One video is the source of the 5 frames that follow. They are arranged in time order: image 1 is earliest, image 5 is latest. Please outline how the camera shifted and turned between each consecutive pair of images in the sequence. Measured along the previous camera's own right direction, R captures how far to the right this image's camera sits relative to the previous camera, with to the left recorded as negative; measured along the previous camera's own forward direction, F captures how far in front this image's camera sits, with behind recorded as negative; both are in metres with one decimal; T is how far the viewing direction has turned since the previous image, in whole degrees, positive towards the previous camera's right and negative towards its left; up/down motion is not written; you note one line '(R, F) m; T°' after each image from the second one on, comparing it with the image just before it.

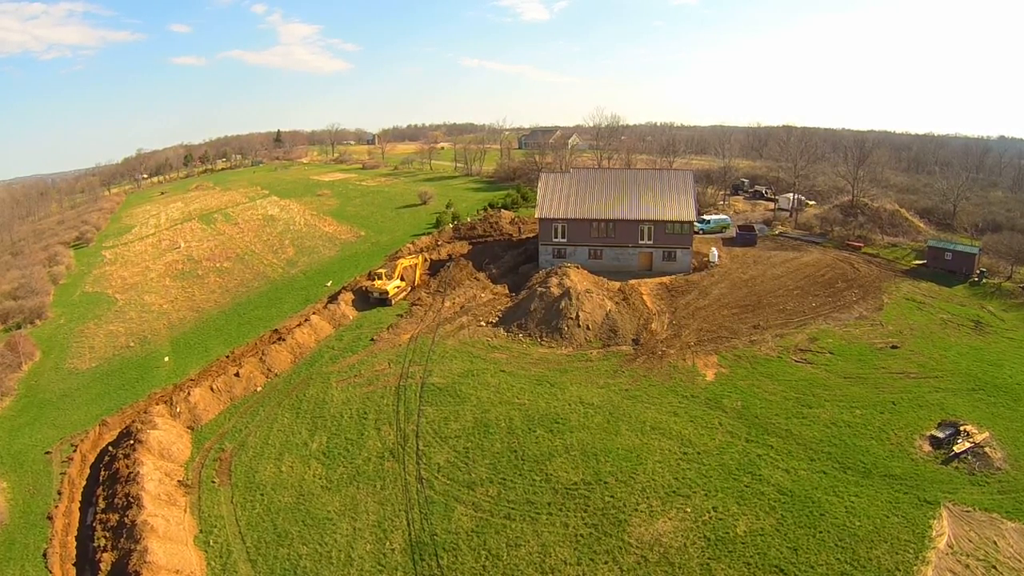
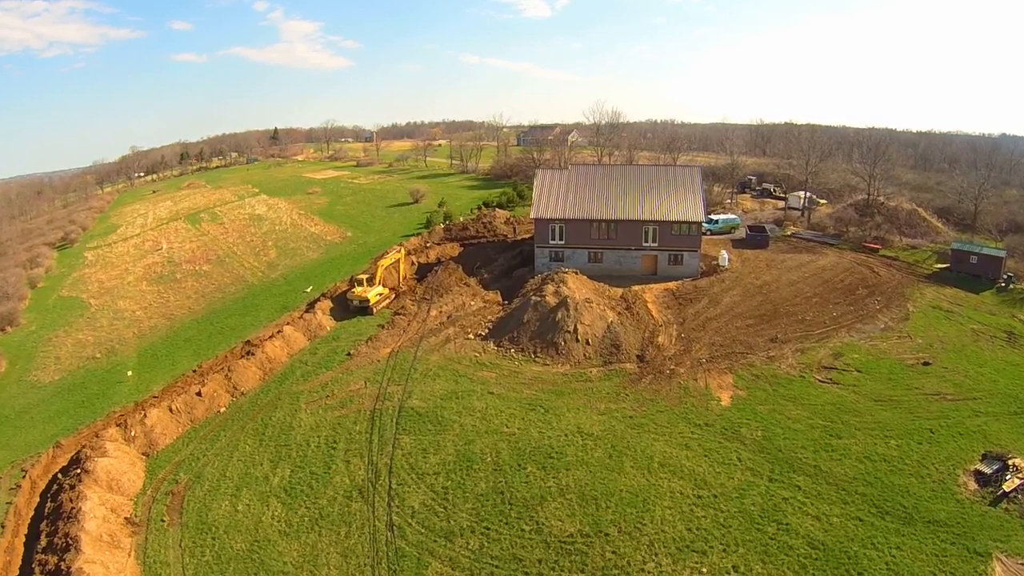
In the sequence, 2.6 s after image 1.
(+0.5, +2.9) m; 0°
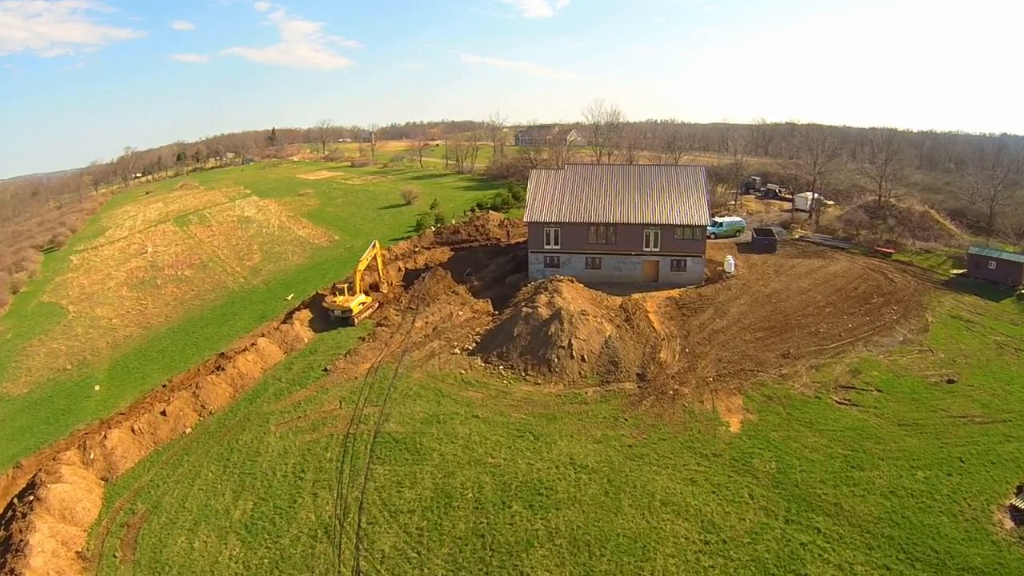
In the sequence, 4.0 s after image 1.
(+0.5, +2.1) m; 0°
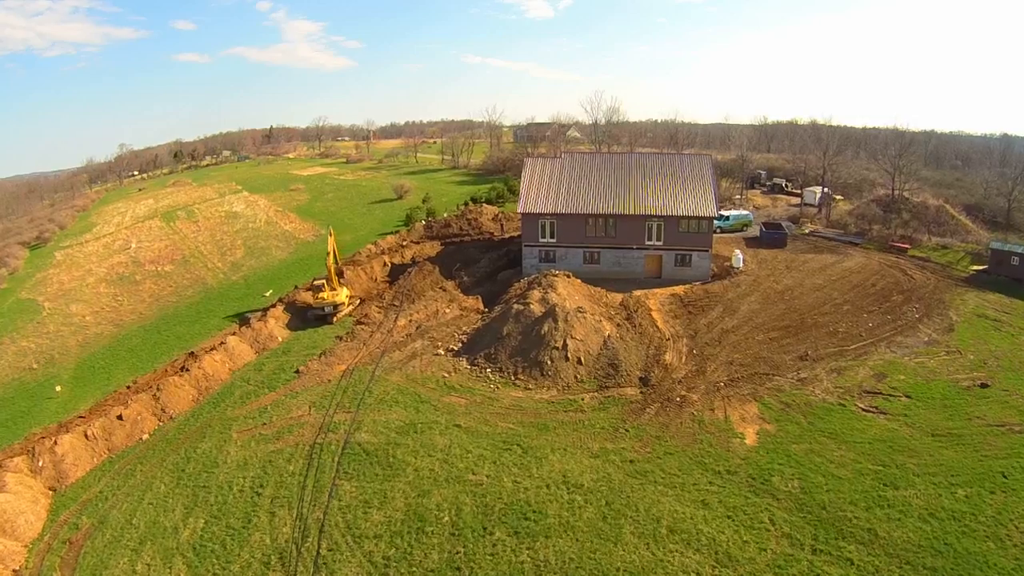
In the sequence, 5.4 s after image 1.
(+0.4, +2.3) m; 0°
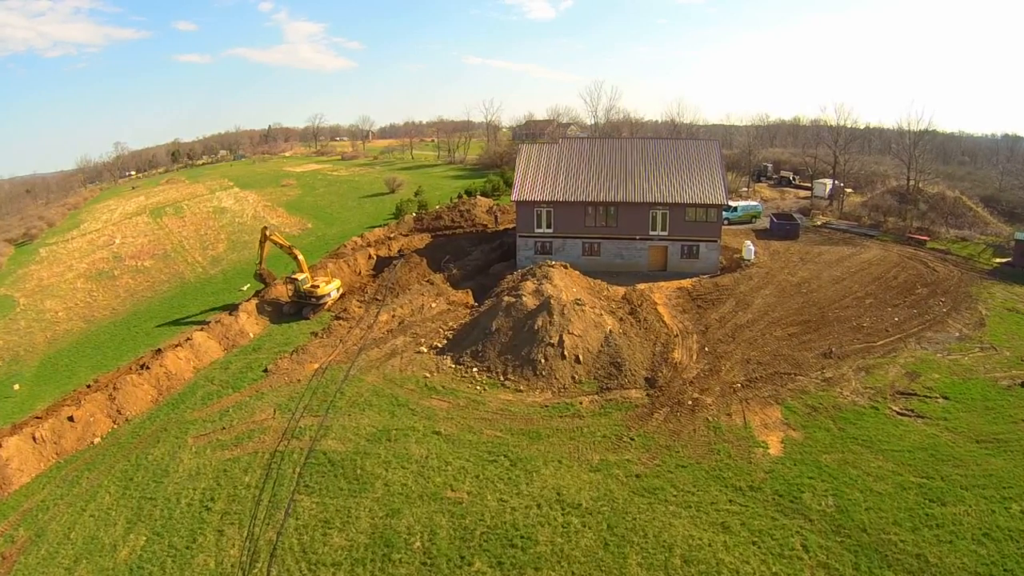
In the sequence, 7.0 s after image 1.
(+0.3, +2.3) m; 0°
